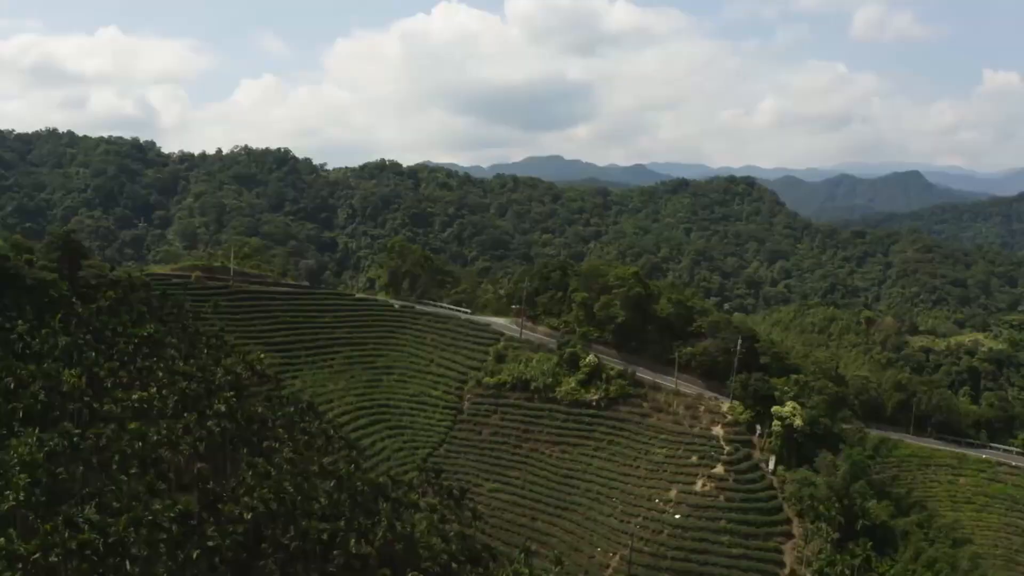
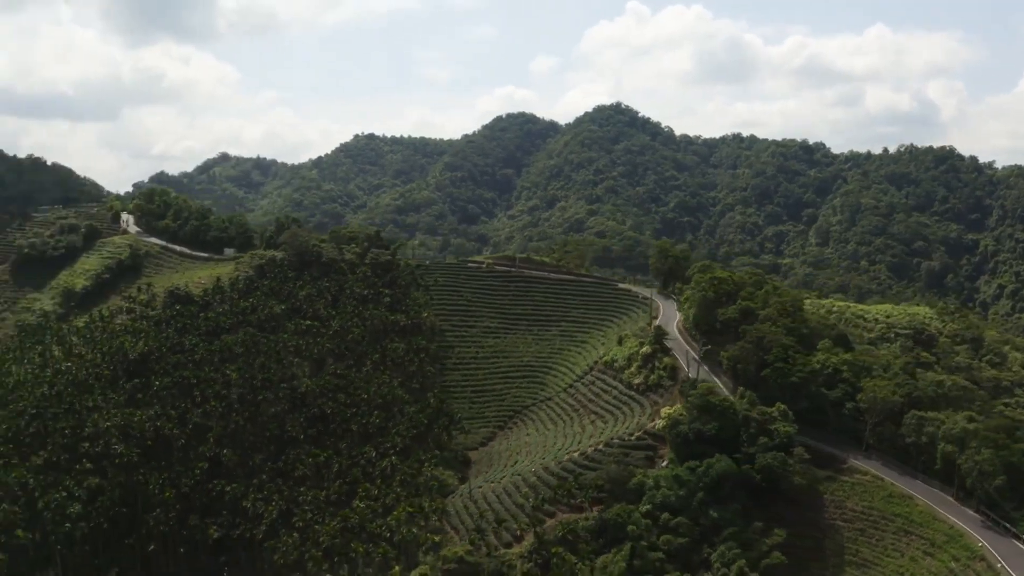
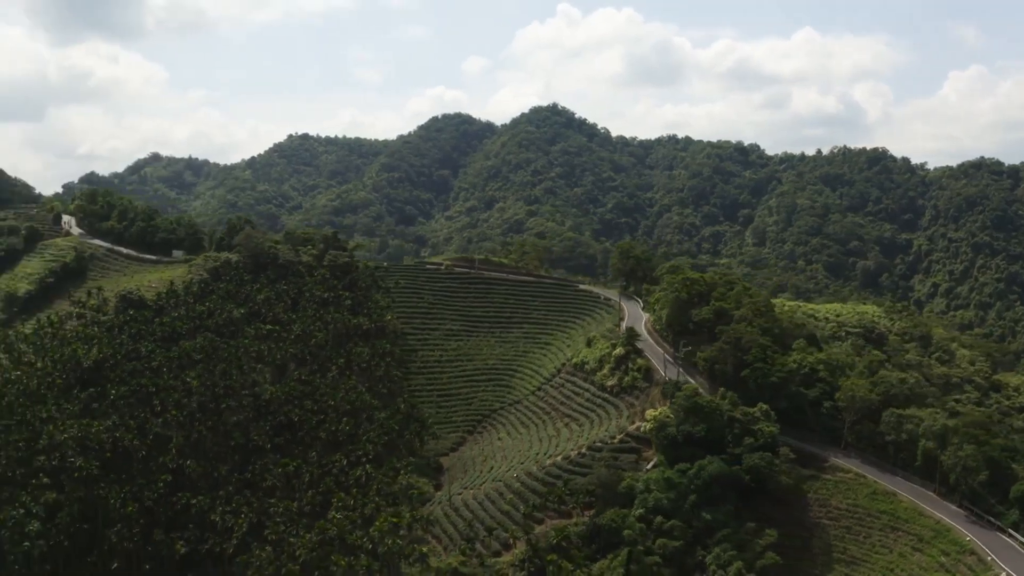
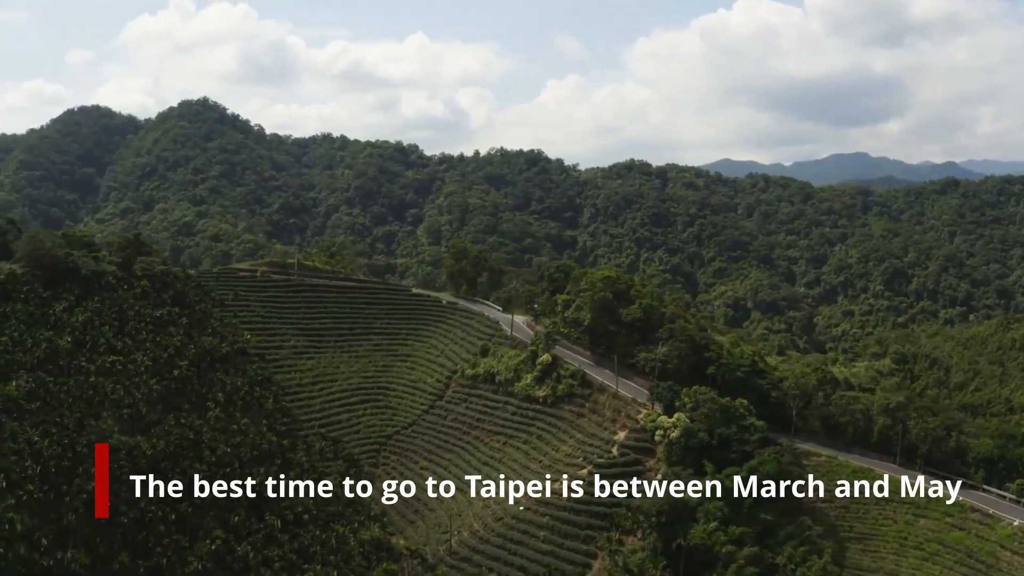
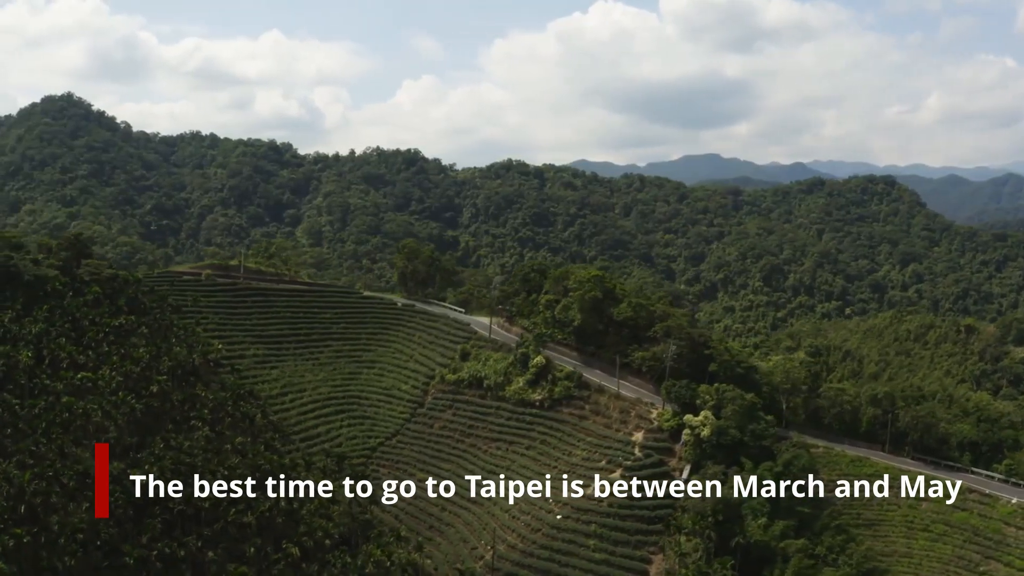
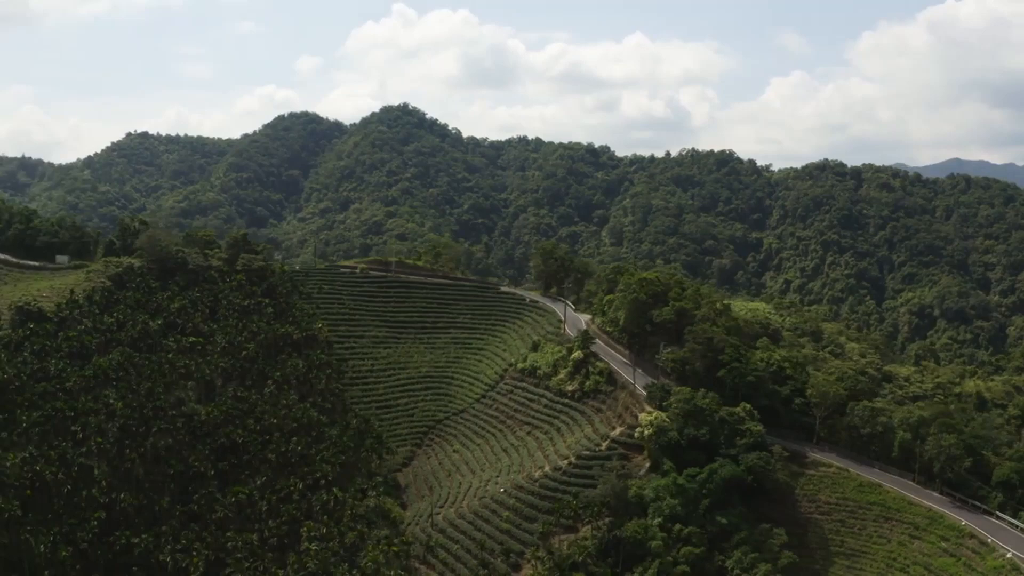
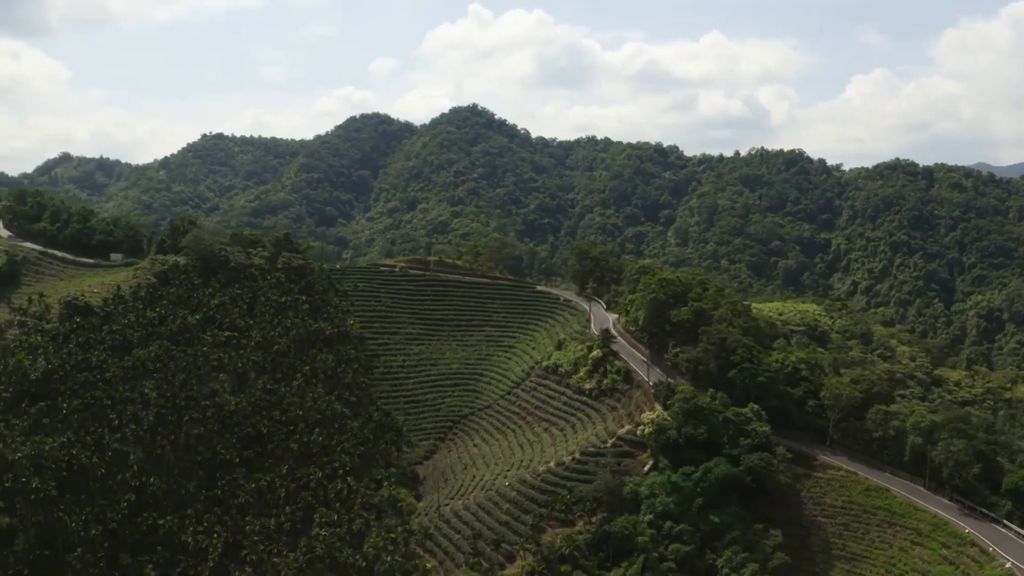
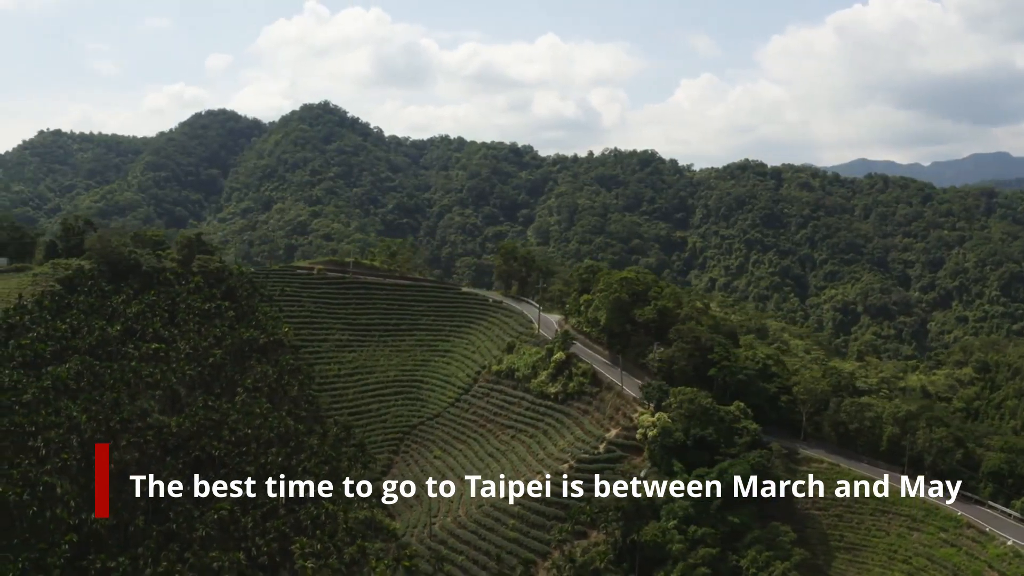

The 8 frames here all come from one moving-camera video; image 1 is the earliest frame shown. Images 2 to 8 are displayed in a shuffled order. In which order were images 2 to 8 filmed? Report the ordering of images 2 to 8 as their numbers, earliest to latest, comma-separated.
5, 4, 8, 6, 7, 3, 2
